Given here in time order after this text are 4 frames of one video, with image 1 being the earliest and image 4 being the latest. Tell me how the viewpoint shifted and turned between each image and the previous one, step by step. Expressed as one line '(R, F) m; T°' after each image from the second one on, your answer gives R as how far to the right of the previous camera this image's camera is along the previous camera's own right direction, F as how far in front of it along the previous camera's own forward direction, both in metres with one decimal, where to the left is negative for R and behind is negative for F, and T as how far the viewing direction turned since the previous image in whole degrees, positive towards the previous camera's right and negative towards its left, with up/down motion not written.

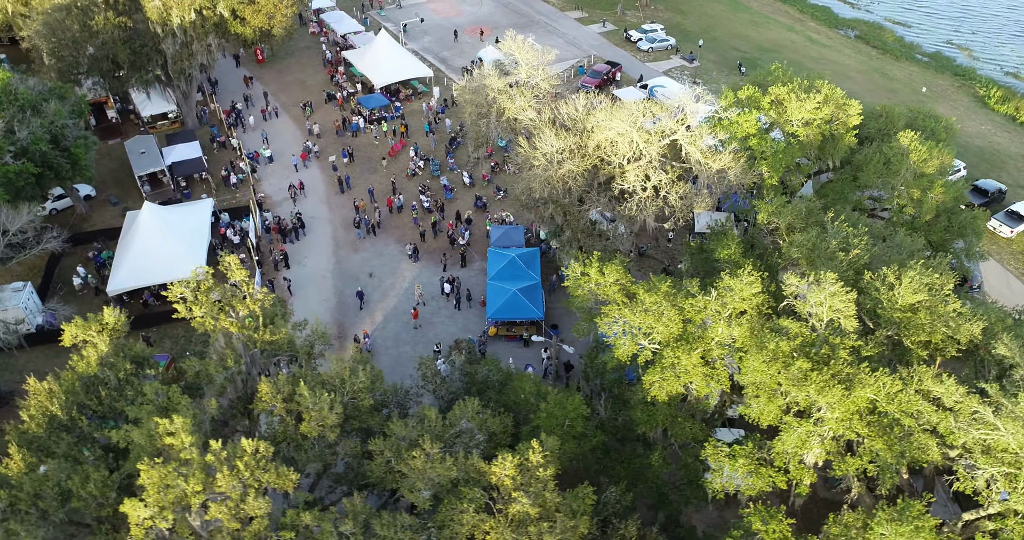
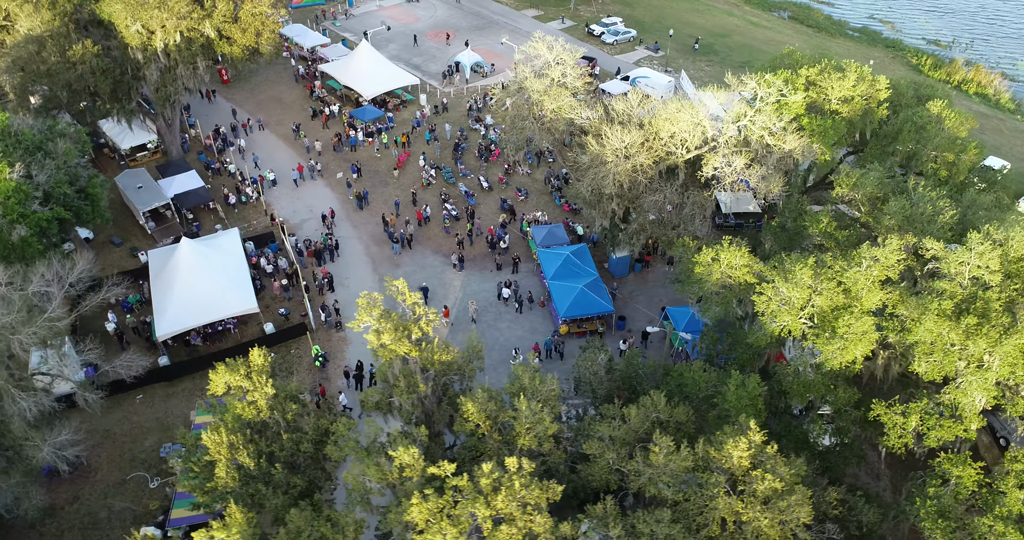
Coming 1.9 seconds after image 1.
(-7.0, +0.2) m; +8°
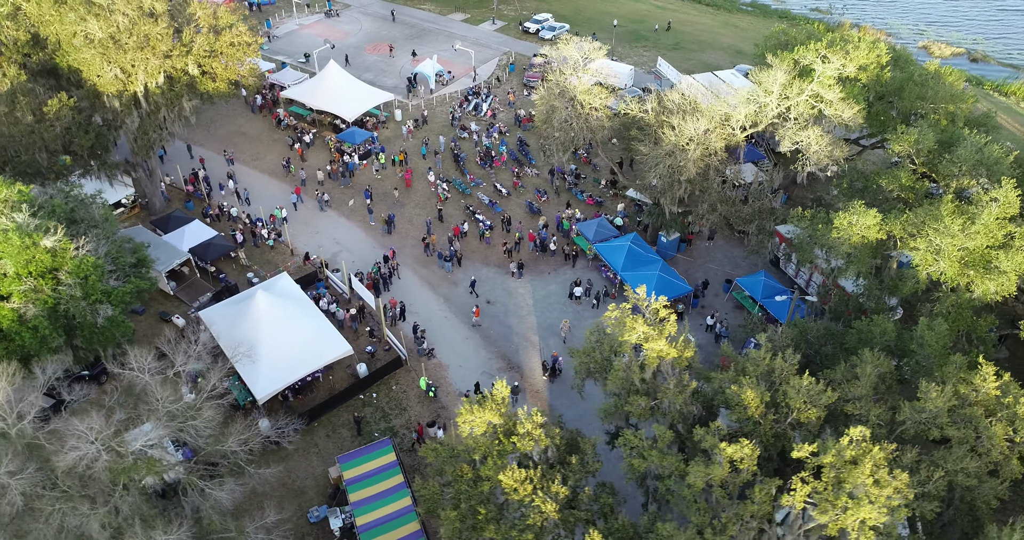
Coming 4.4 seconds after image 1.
(-9.9, +0.7) m; +11°
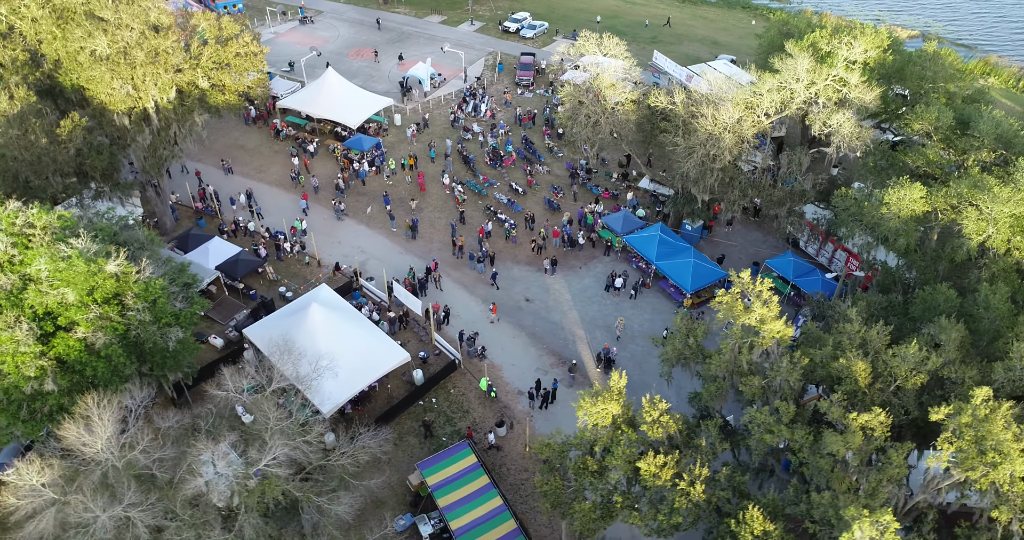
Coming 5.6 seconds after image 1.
(-4.5, -0.1) m; +5°
